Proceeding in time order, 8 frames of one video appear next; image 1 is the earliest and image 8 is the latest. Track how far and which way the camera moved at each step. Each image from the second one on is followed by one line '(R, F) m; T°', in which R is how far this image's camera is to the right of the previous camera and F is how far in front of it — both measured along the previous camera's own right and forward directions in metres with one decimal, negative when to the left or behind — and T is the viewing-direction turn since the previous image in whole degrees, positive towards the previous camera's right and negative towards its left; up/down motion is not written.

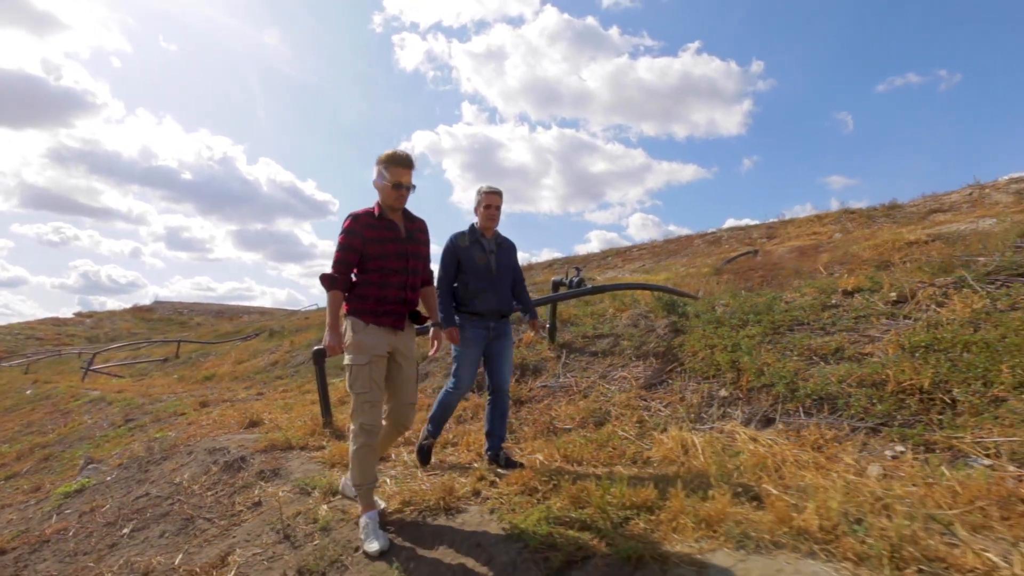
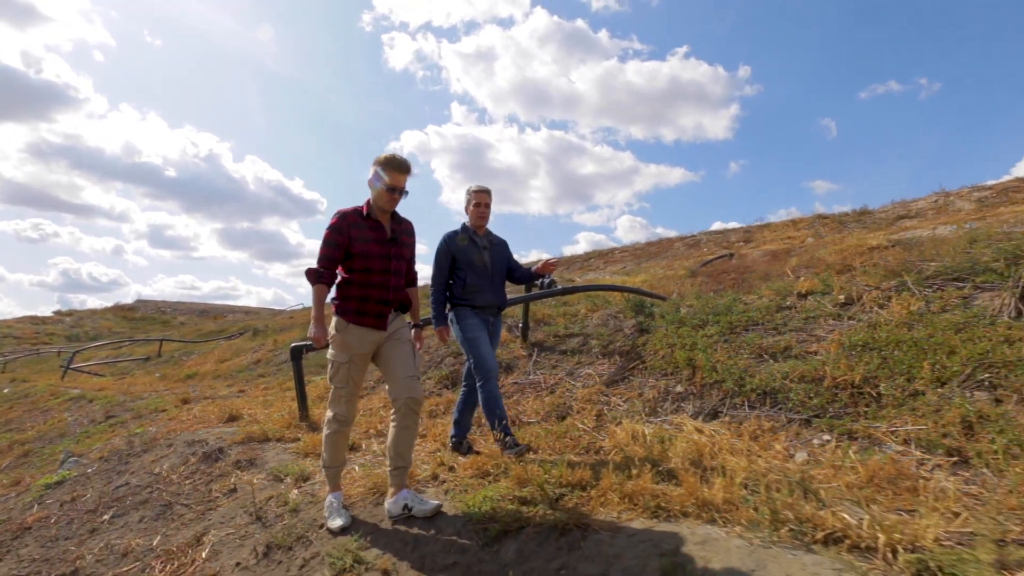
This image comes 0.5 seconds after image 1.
(+0.2, -0.3) m; +1°
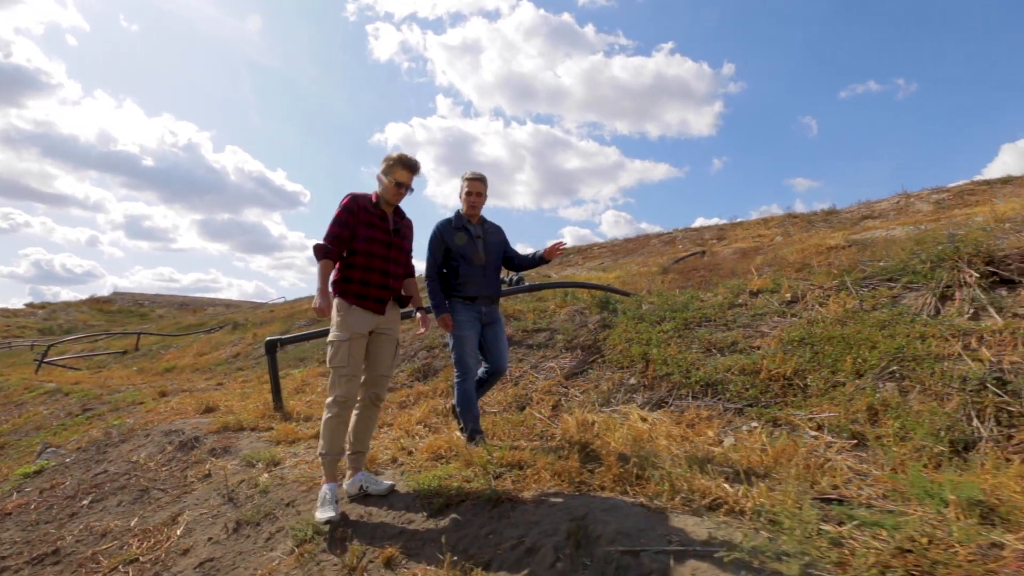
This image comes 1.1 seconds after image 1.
(+0.2, -0.3) m; +2°
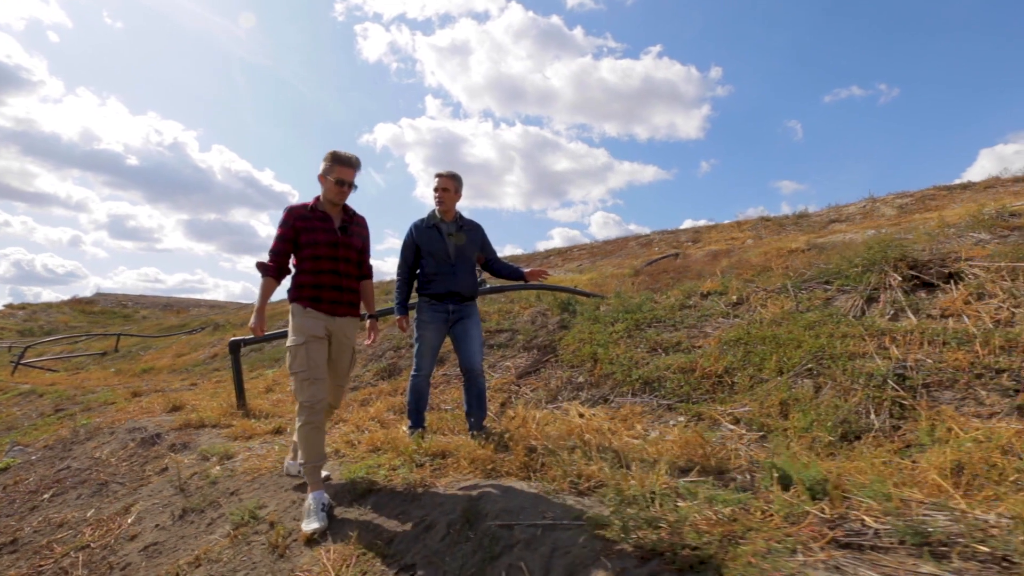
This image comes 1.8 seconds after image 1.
(+0.4, -0.3) m; +1°
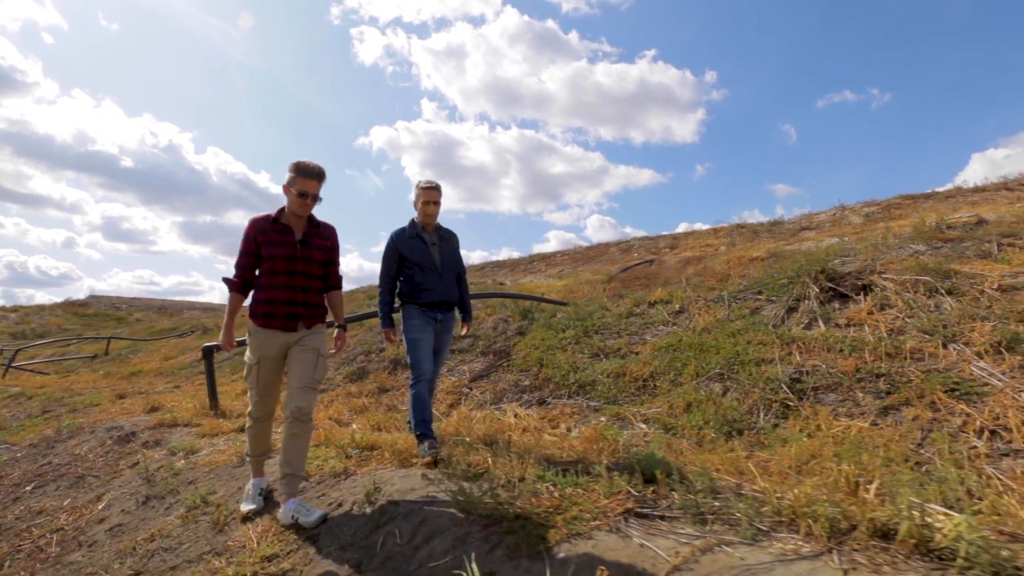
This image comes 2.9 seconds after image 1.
(+0.6, -0.5) m; 0°
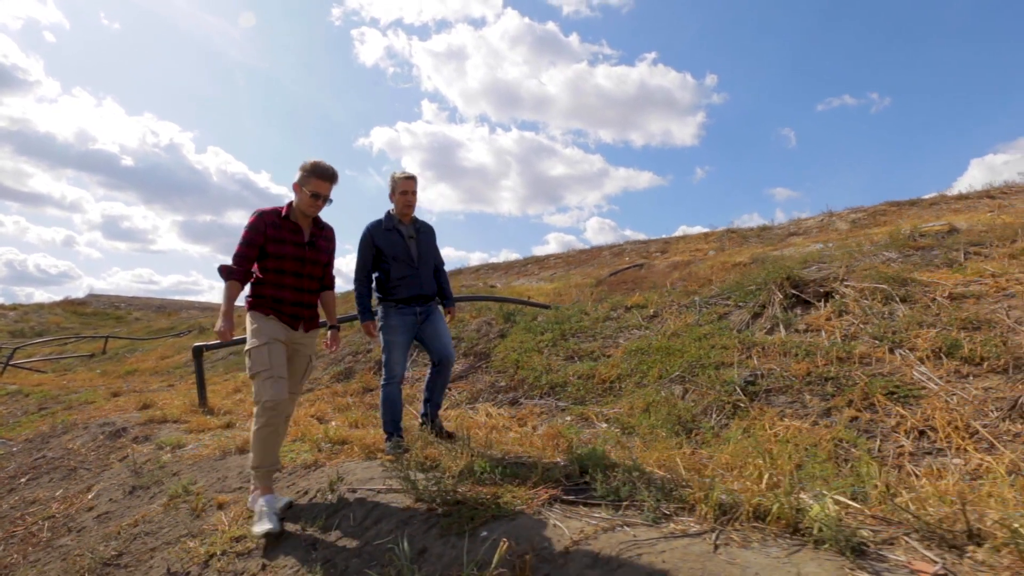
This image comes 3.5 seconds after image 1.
(+0.3, -0.3) m; 0°
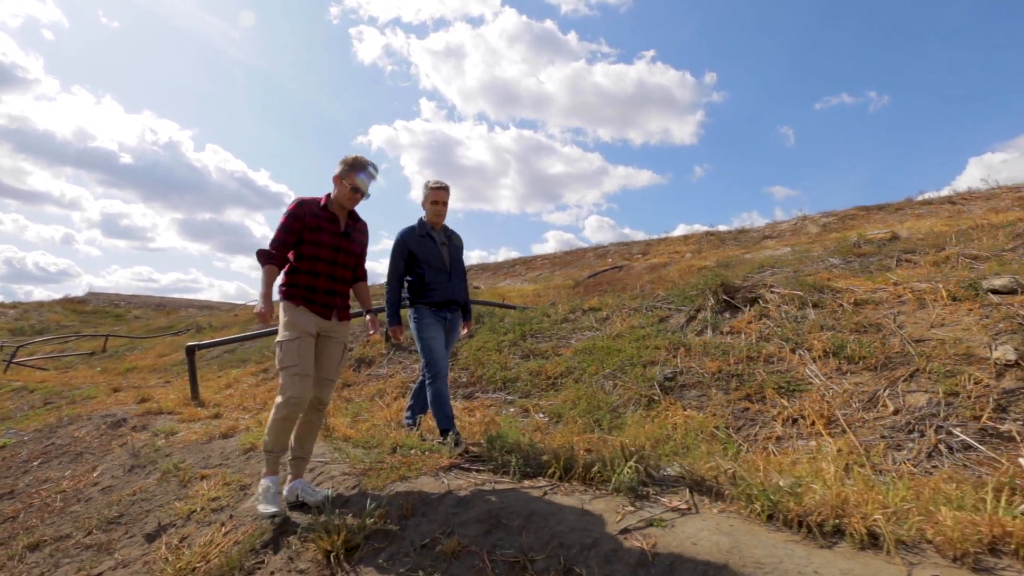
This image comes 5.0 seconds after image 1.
(+0.6, -0.7) m; 0°
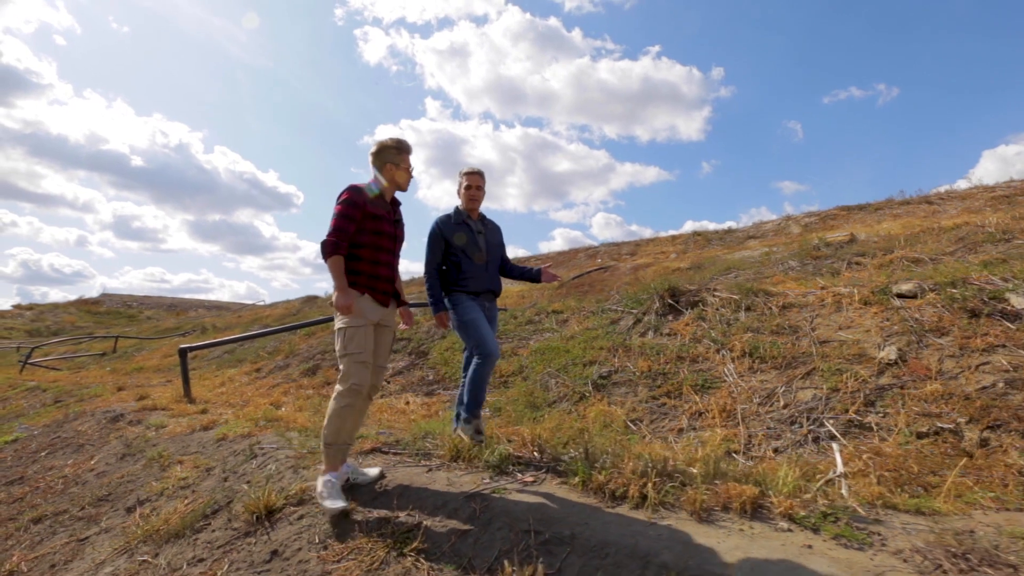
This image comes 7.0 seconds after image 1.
(+0.8, -0.6) m; -1°
